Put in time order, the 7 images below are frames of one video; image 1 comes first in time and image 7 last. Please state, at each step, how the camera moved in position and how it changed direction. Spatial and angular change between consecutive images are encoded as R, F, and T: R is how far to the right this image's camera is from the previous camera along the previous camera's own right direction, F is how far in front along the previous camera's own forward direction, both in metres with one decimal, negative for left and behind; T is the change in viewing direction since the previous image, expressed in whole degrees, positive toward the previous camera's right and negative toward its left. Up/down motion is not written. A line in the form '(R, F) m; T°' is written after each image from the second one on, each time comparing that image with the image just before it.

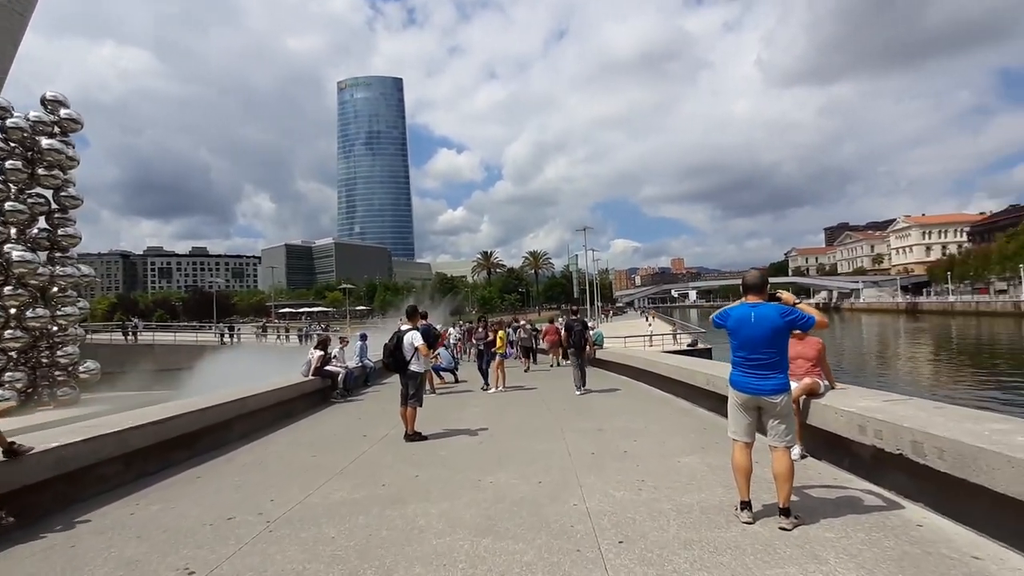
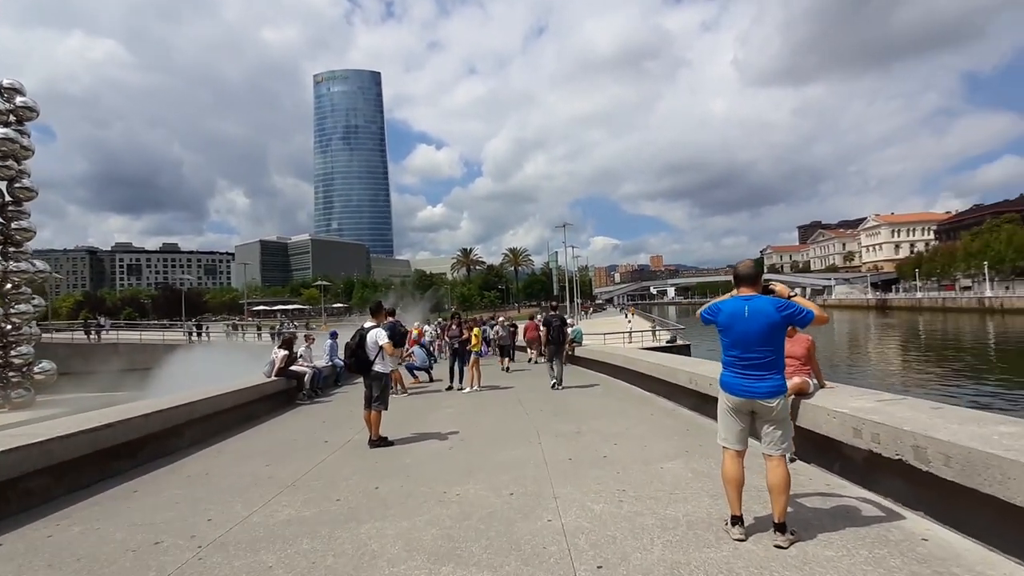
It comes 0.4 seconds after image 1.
(+0.1, +0.5) m; +2°
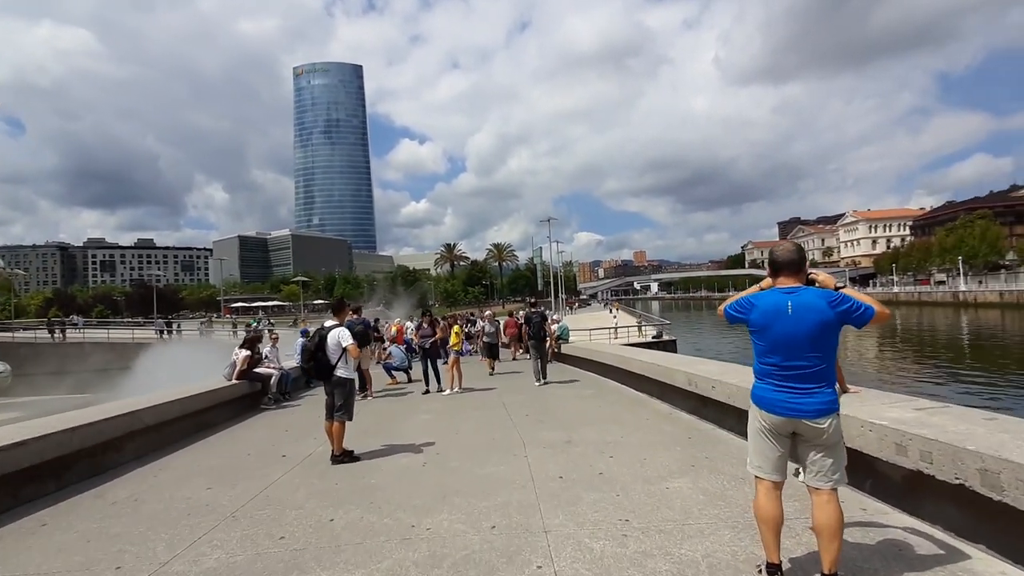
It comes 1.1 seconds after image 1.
(0.0, +0.9) m; +2°
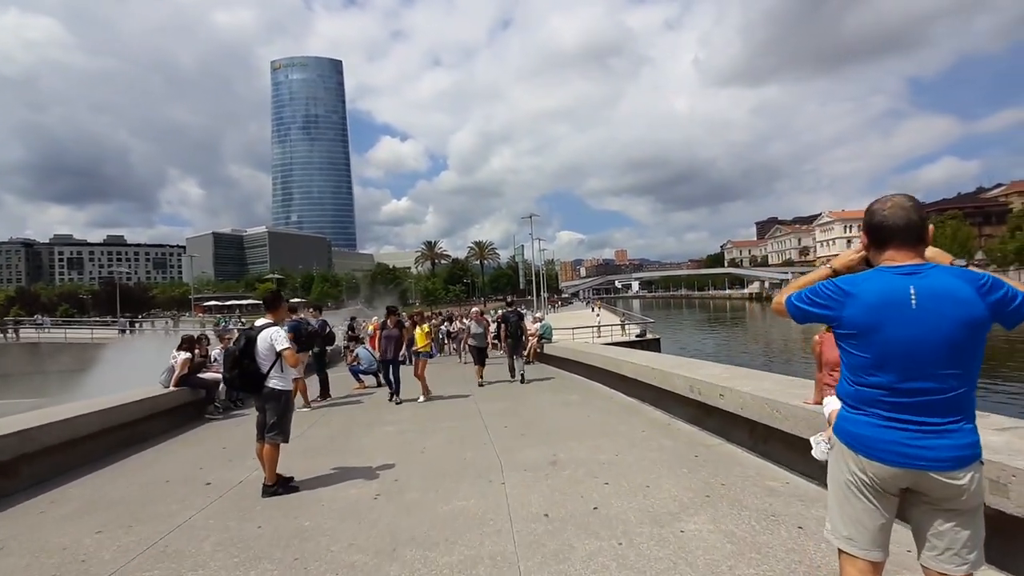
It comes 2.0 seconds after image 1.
(+0.1, +1.2) m; +2°
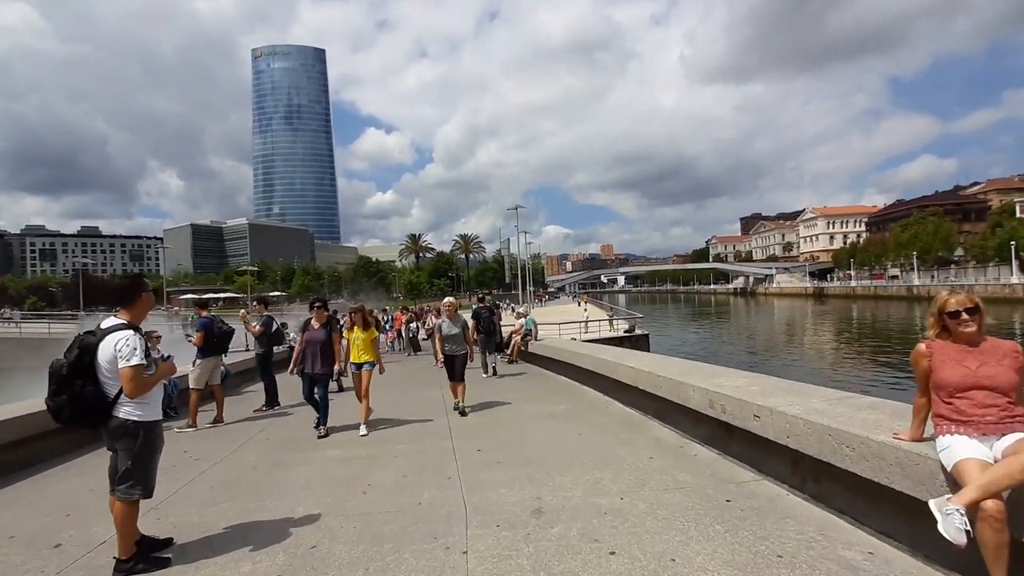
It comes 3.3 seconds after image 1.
(+0.1, +1.7) m; +2°
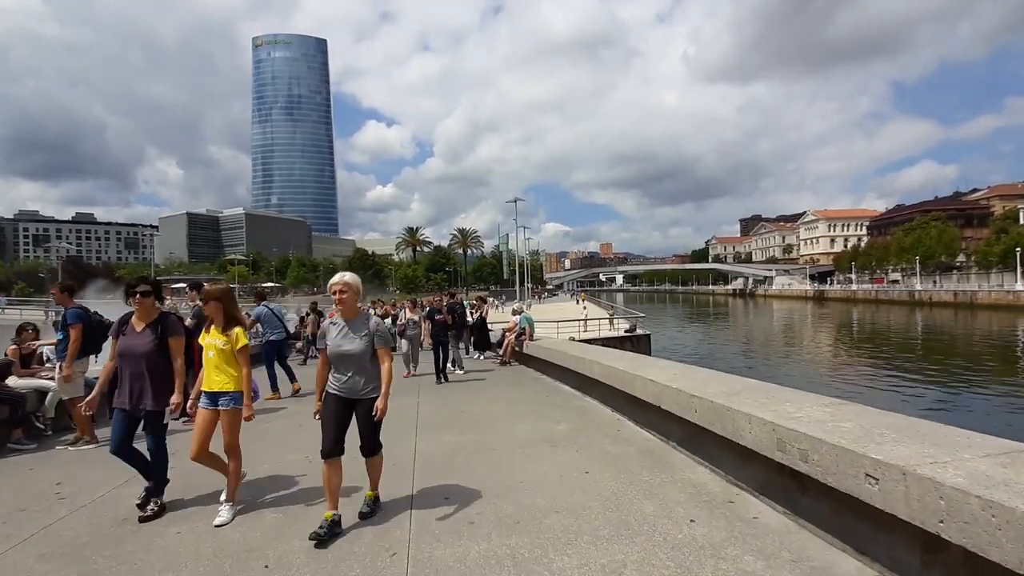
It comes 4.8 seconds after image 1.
(+0.1, +1.9) m; 0°
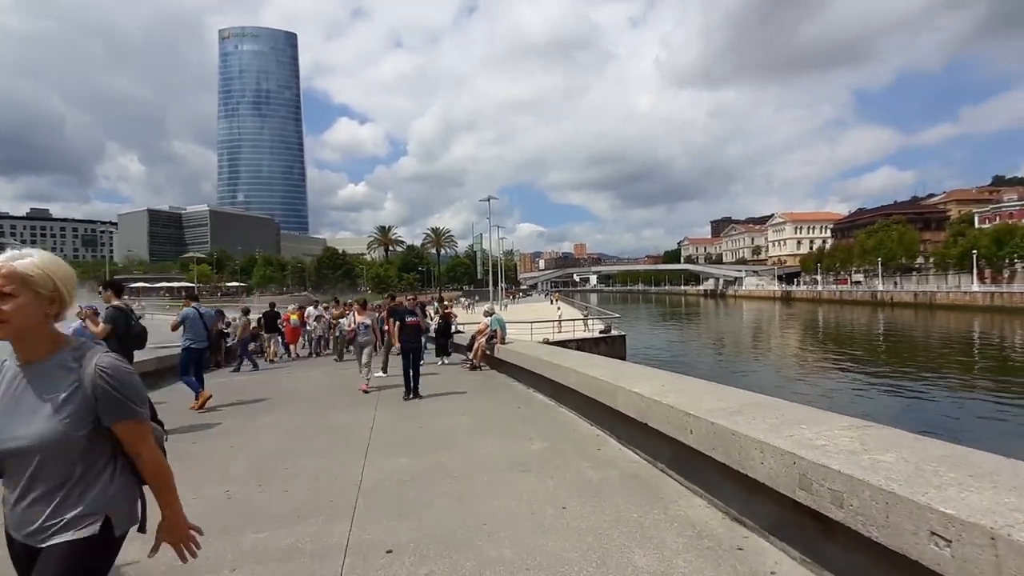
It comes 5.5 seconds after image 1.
(+0.1, +0.9) m; +3°
